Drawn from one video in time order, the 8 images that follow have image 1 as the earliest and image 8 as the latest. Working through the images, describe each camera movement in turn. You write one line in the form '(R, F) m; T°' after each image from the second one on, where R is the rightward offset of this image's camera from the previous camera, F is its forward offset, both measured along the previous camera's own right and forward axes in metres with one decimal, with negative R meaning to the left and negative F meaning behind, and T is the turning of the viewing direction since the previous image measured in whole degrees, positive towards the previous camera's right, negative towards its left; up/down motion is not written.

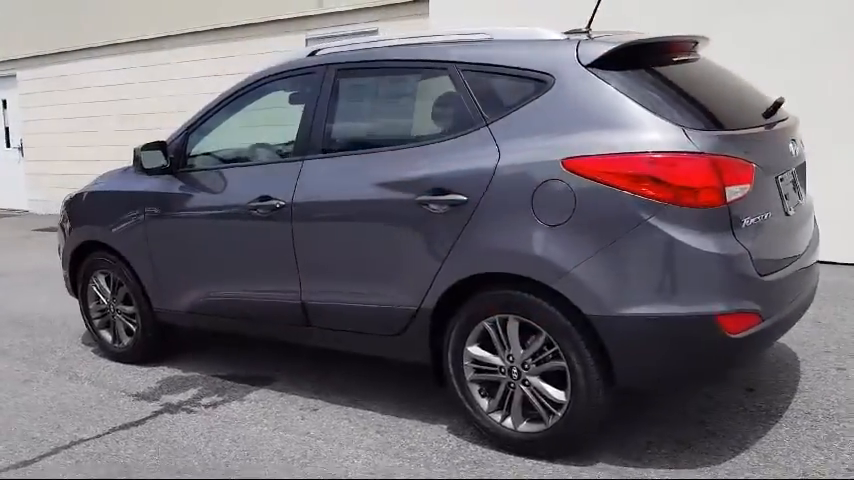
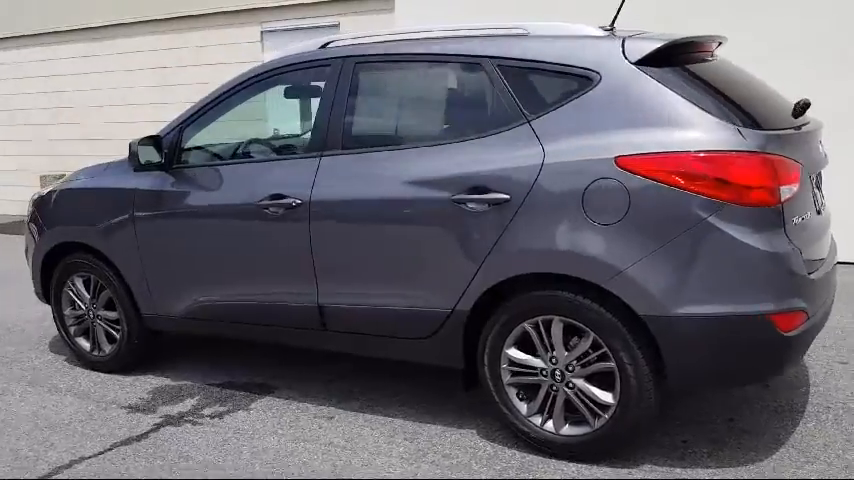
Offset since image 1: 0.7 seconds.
(-0.5, +0.2) m; +6°
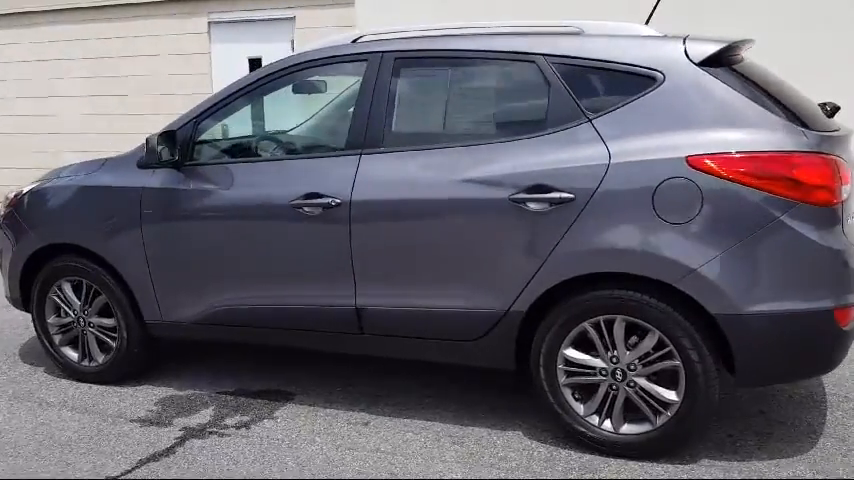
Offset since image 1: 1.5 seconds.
(-0.7, +0.1) m; +7°
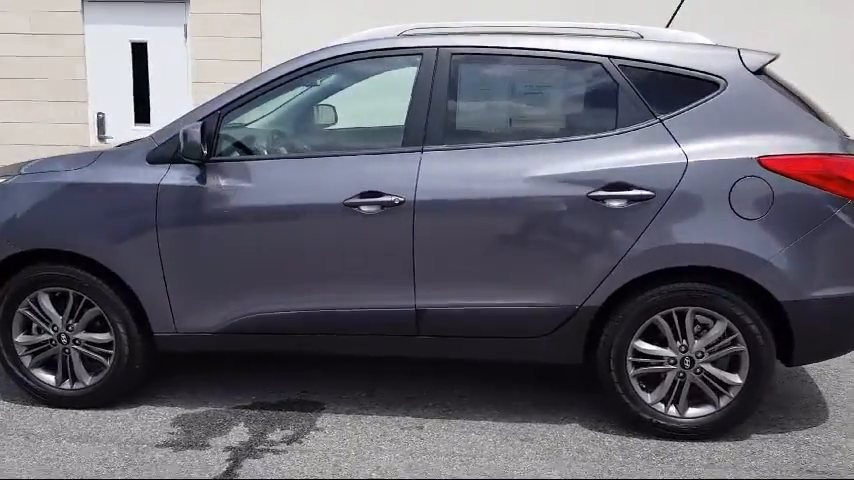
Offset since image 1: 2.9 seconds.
(-1.3, +0.2) m; +15°
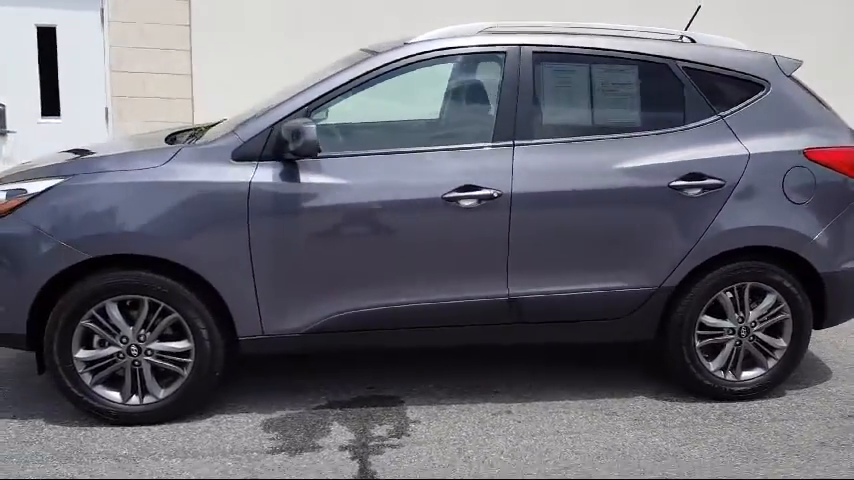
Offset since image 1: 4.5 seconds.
(-1.4, +0.1) m; +13°
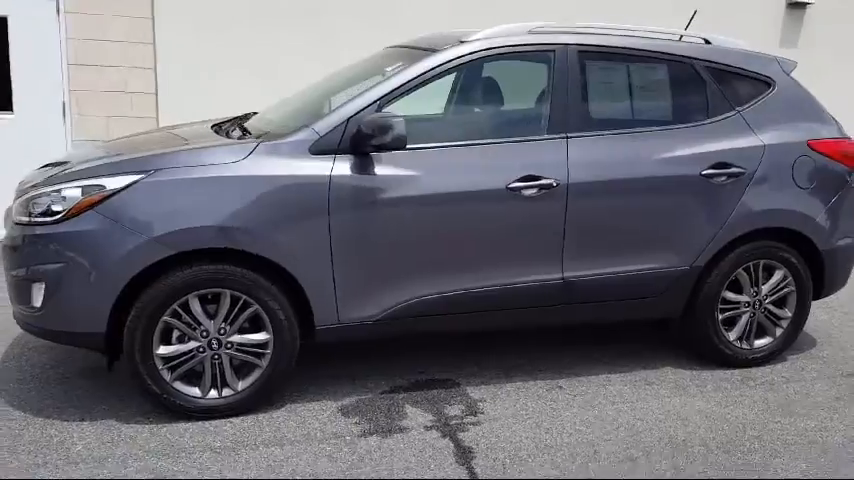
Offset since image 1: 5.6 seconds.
(-1.0, -0.1) m; +9°
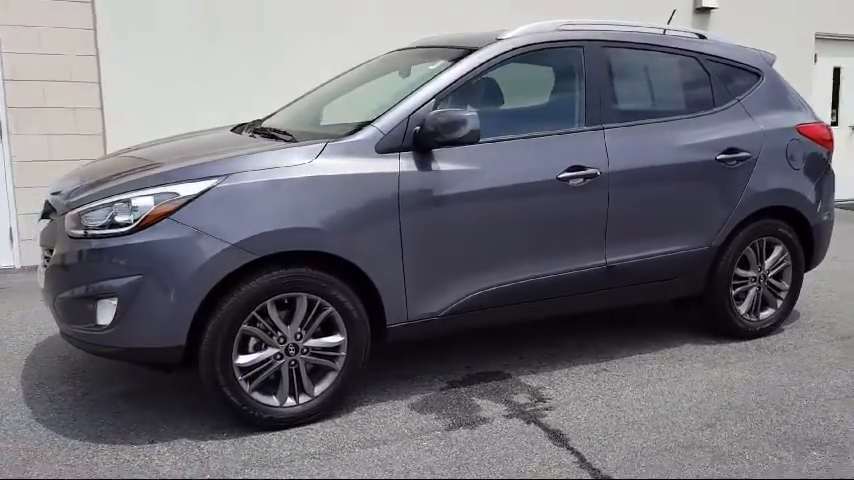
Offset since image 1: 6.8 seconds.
(-1.0, 0.0) m; +9°
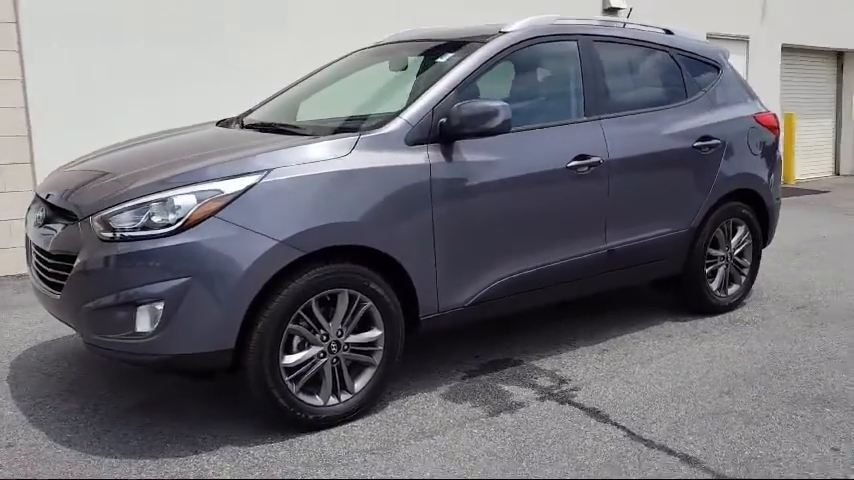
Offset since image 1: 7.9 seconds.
(-0.8, 0.0) m; +9°
